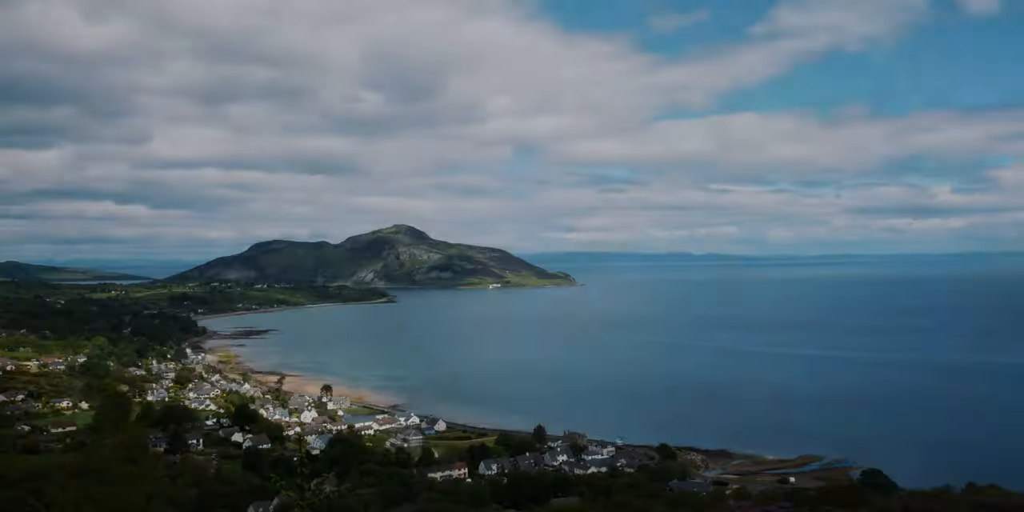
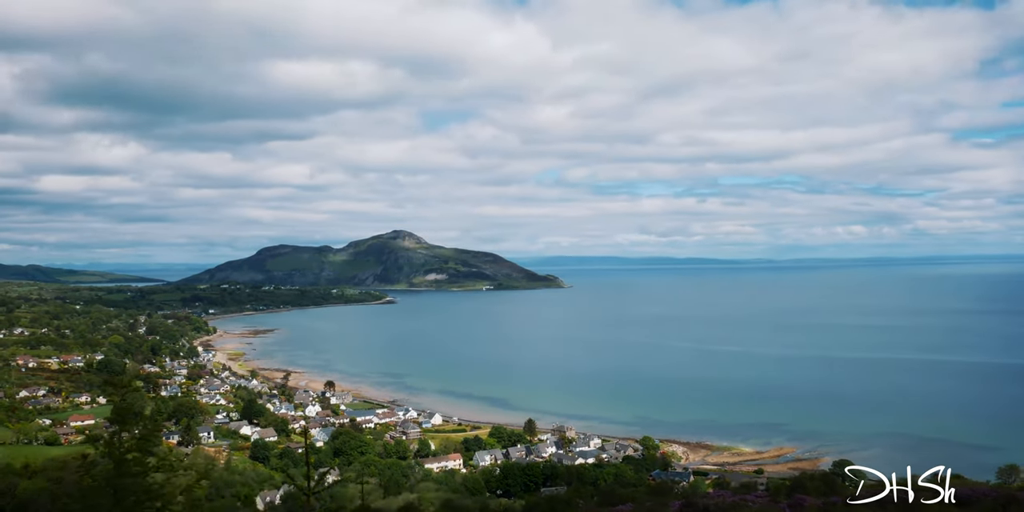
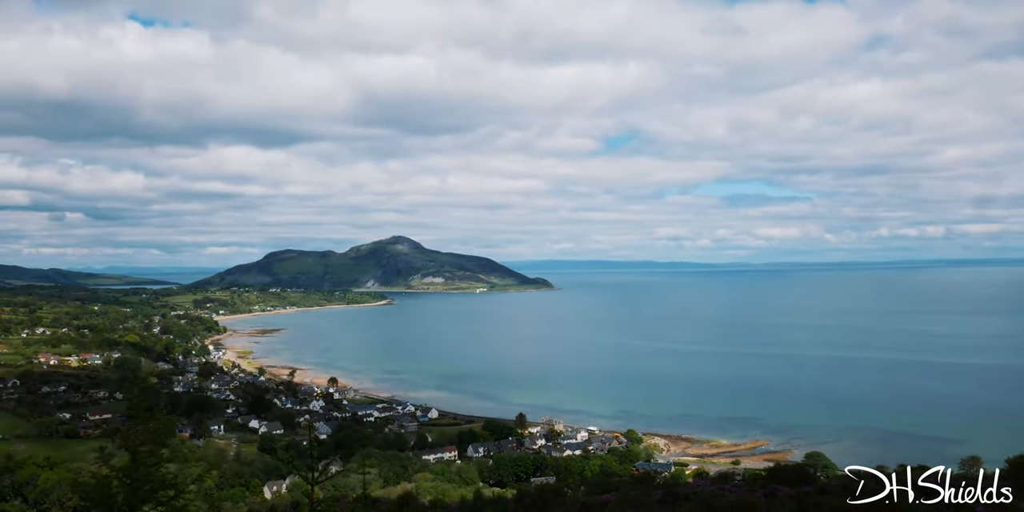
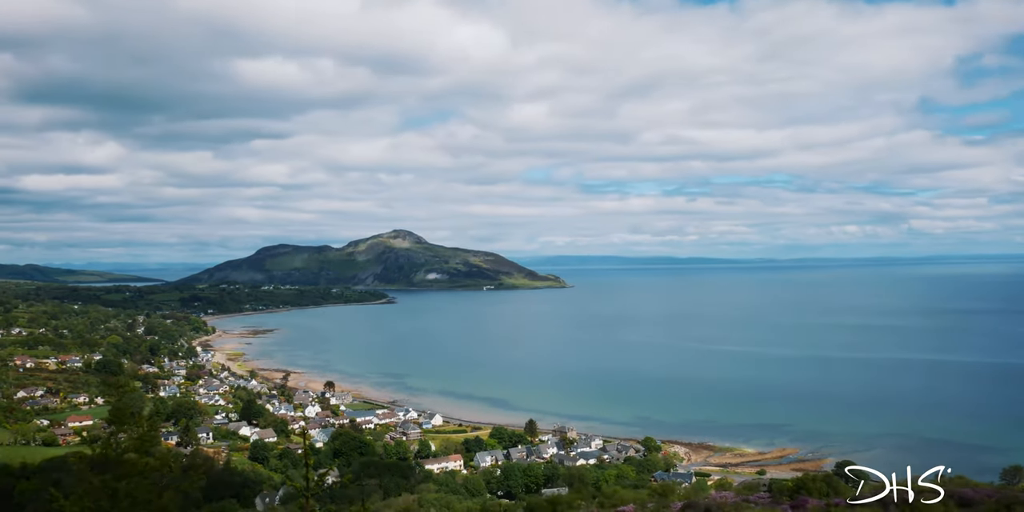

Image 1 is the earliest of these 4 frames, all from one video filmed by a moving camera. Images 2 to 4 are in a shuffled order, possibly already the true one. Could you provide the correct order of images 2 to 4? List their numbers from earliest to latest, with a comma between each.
4, 2, 3
